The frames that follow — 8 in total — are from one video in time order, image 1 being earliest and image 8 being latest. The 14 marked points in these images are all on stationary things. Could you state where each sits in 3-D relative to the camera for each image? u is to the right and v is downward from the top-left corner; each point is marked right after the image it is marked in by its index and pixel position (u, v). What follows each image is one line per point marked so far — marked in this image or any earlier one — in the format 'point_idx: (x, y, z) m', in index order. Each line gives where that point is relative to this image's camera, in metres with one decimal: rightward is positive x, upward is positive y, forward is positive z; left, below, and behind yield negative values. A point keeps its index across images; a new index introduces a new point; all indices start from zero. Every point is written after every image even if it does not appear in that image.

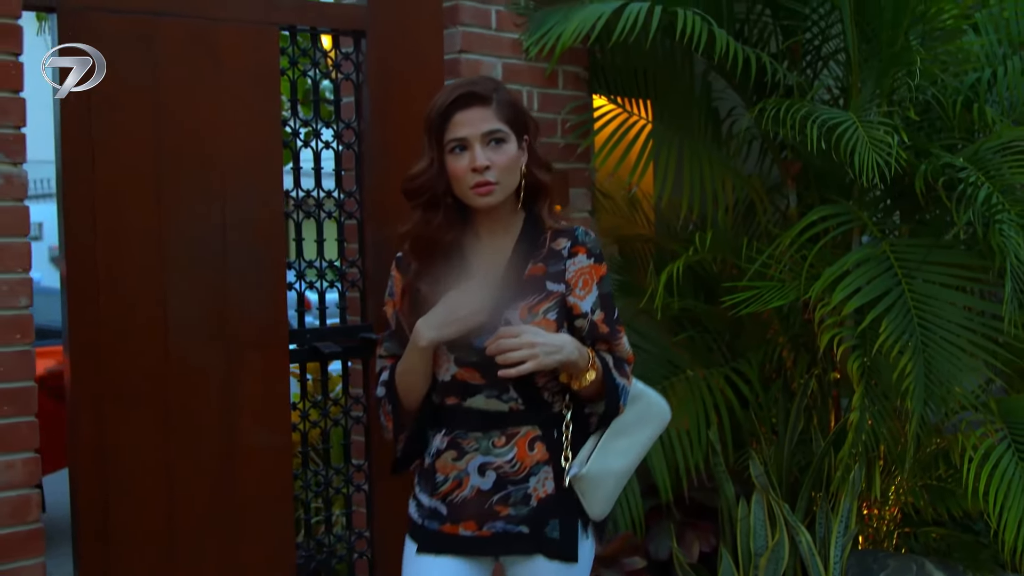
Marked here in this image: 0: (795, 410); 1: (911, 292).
0: (+0.7, -0.3, +3.2) m
1: (+0.9, 0.0, +2.9) m
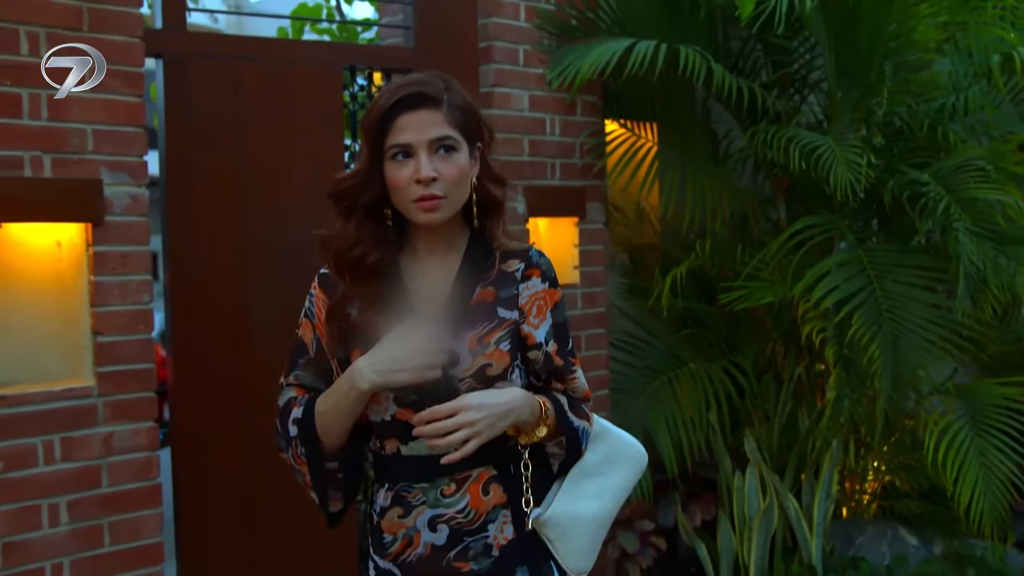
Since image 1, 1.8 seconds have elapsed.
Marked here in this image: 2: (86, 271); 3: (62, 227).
0: (+0.8, -0.3, +3.7) m
1: (+0.9, 0.0, +3.3) m
2: (-0.8, 0.0, +2.6) m
3: (-0.9, +0.1, +2.6) m
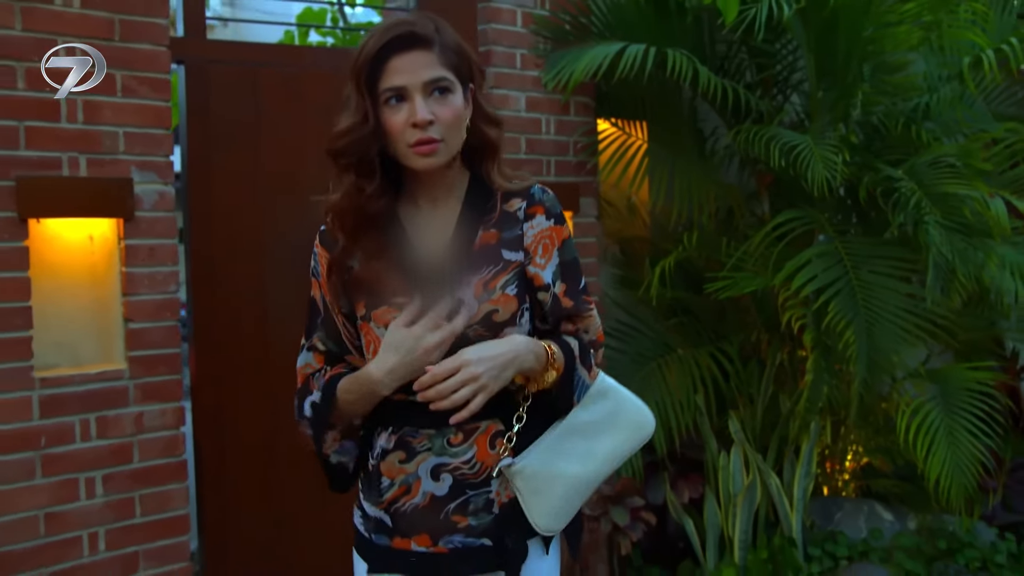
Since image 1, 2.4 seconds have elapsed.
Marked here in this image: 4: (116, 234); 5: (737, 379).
0: (+0.8, -0.3, +3.9) m
1: (+0.9, 0.0, +3.6) m
2: (-0.8, +0.1, +2.8) m
3: (-0.9, +0.1, +2.8) m
4: (-0.8, +0.1, +2.8) m
5: (+0.7, -0.3, +4.1) m
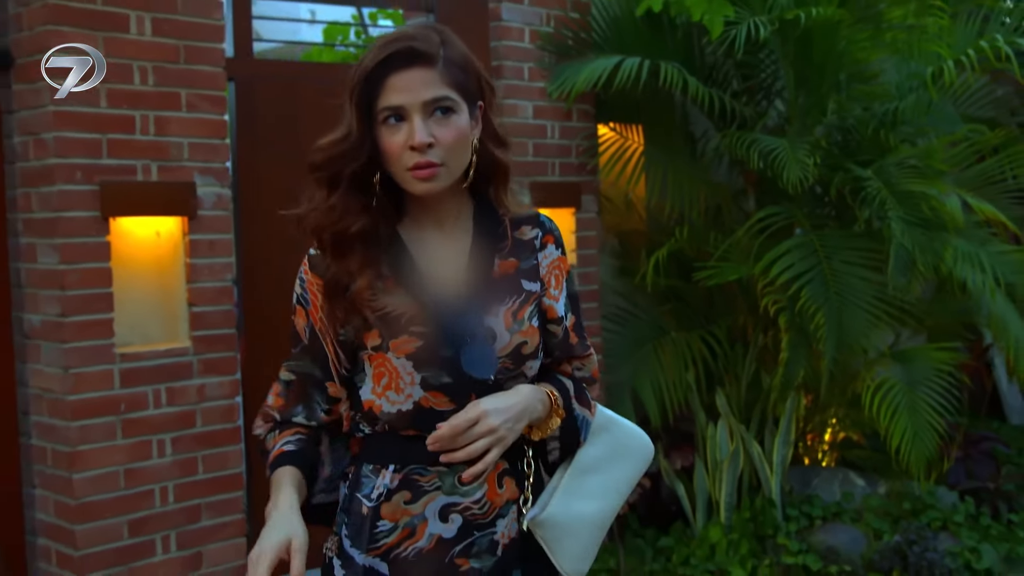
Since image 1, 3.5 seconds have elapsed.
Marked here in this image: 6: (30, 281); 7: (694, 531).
0: (+0.8, -0.2, +4.4) m
1: (+1.0, +0.1, +4.0) m
2: (-0.8, +0.1, +3.2) m
3: (-0.8, +0.2, +3.2) m
4: (-0.8, +0.1, +3.2) m
5: (+0.7, -0.2, +4.5) m
6: (-1.1, 0.0, +3.0) m
7: (+0.6, -0.8, +4.3) m
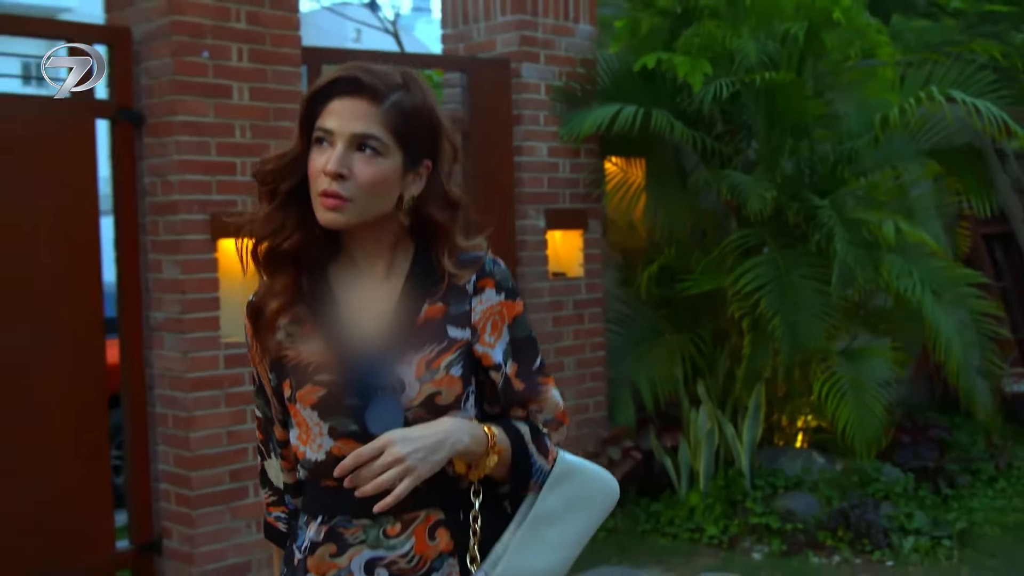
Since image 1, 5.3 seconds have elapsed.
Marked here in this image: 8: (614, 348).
0: (+0.8, -0.3, +5.3) m
1: (+1.0, 0.0, +4.9) m
2: (-0.8, +0.1, +4.2) m
3: (-0.8, +0.1, +4.2) m
4: (-0.8, +0.1, +4.2) m
5: (+0.8, -0.3, +5.4) m
6: (-1.1, 0.0, +4.0) m
7: (+0.7, -0.8, +5.2) m
8: (+0.4, -0.2, +5.4) m
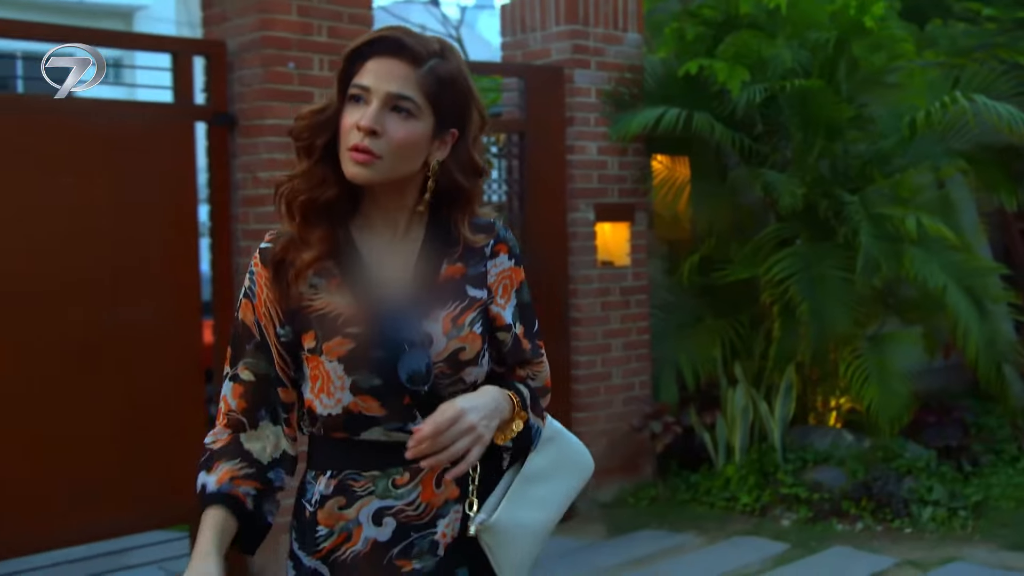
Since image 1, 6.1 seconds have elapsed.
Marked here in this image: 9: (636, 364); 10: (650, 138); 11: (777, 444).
0: (+1.1, -0.2, +5.7) m
1: (+1.2, +0.1, +5.3) m
2: (-0.6, +0.1, +4.7) m
3: (-0.6, +0.2, +4.7) m
4: (-0.6, +0.2, +4.7) m
5: (+1.0, -0.2, +5.8) m
6: (-0.9, +0.1, +4.5) m
7: (+0.9, -0.8, +5.7) m
8: (+0.6, -0.2, +5.9) m
9: (+0.5, -0.3, +5.7) m
10: (+0.6, +0.6, +5.8) m
11: (+1.1, -0.7, +5.6) m
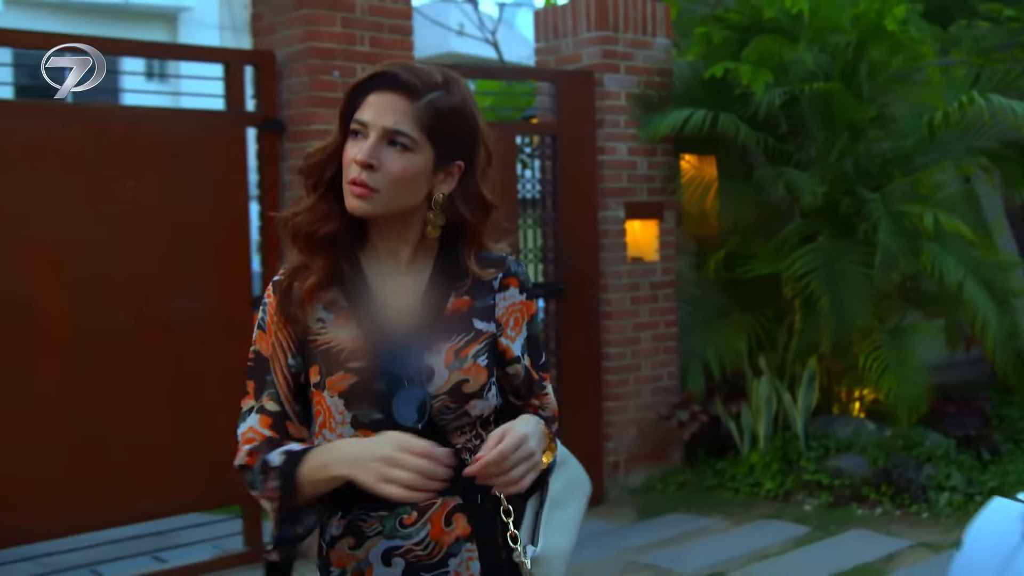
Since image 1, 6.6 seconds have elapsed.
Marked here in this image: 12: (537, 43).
0: (+1.2, -0.2, +5.9) m
1: (+1.4, +0.1, +5.5) m
2: (-0.5, +0.1, +5.0) m
3: (-0.5, +0.2, +5.0) m
4: (-0.5, +0.2, +5.0) m
5: (+1.2, -0.2, +6.1) m
6: (-0.8, +0.1, +4.8) m
7: (+1.0, -0.7, +5.9) m
8: (+0.8, -0.2, +6.1) m
9: (+0.7, -0.3, +6.0) m
10: (+0.8, +0.7, +6.1) m
11: (+1.3, -0.6, +5.8) m
12: (+0.1, +1.1, +6.1) m
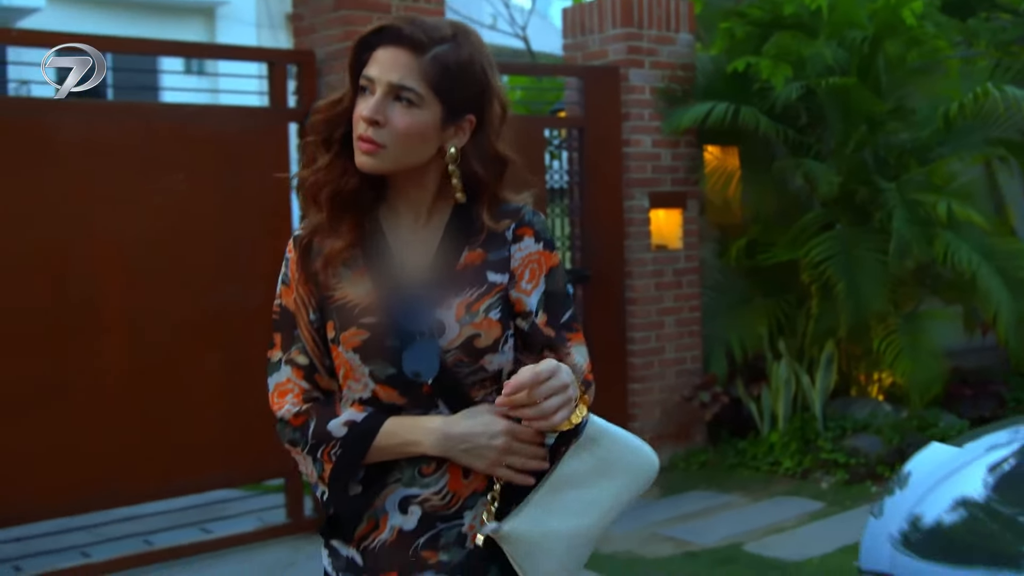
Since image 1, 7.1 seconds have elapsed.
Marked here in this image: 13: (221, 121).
0: (+1.4, -0.1, +6.2) m
1: (+1.5, +0.2, +5.8) m
2: (-0.4, +0.2, +5.2) m
3: (-0.4, +0.3, +5.2) m
4: (-0.4, +0.2, +5.2) m
5: (+1.3, -0.1, +6.3) m
6: (-0.7, +0.1, +5.1) m
7: (+1.2, -0.7, +6.2) m
8: (+0.9, -0.1, +6.4) m
9: (+0.8, -0.2, +6.2) m
10: (+0.9, +0.7, +6.3) m
11: (+1.4, -0.6, +6.1) m
12: (+0.3, +1.2, +6.3) m
13: (-1.0, +0.6, +4.7) m
